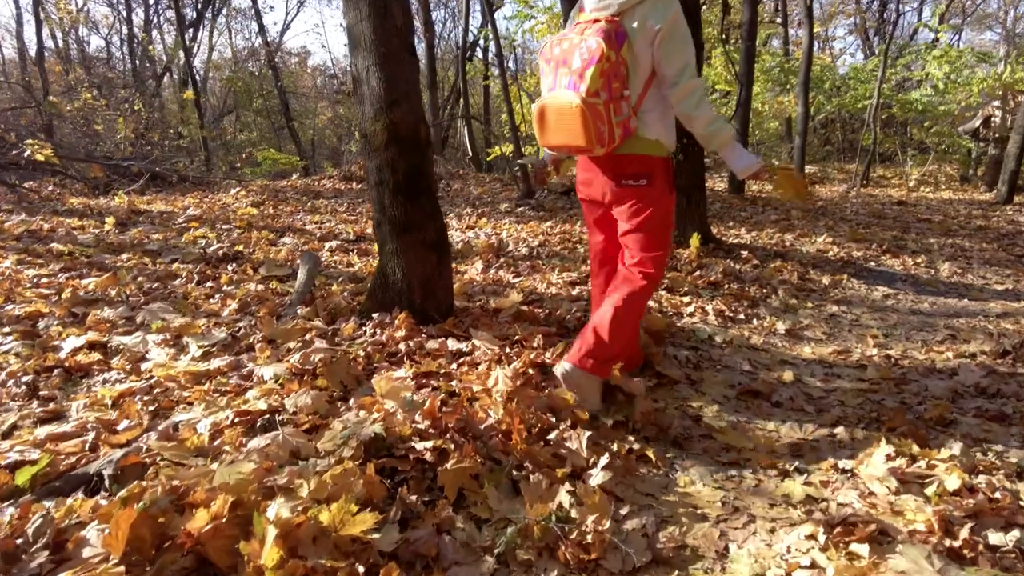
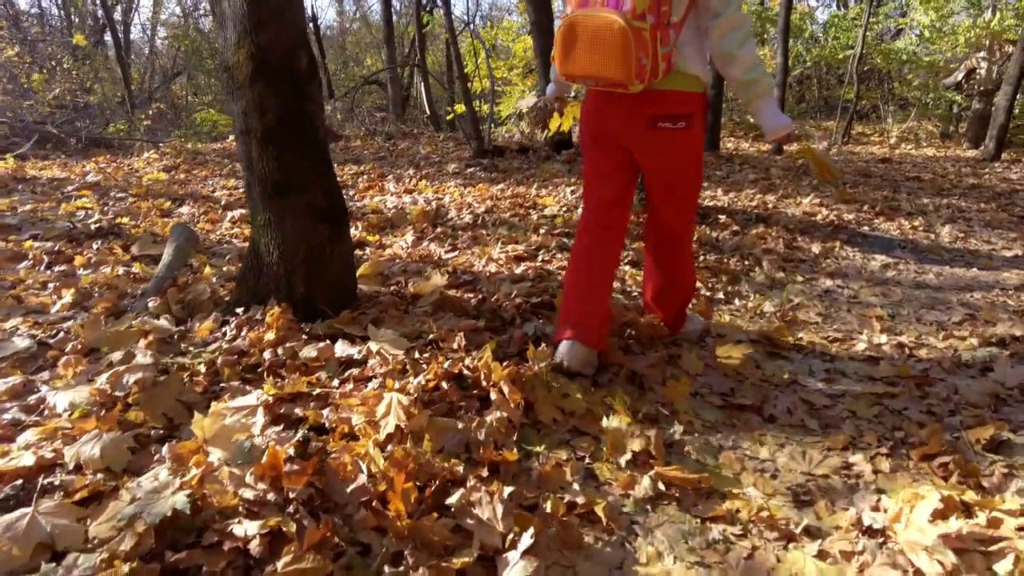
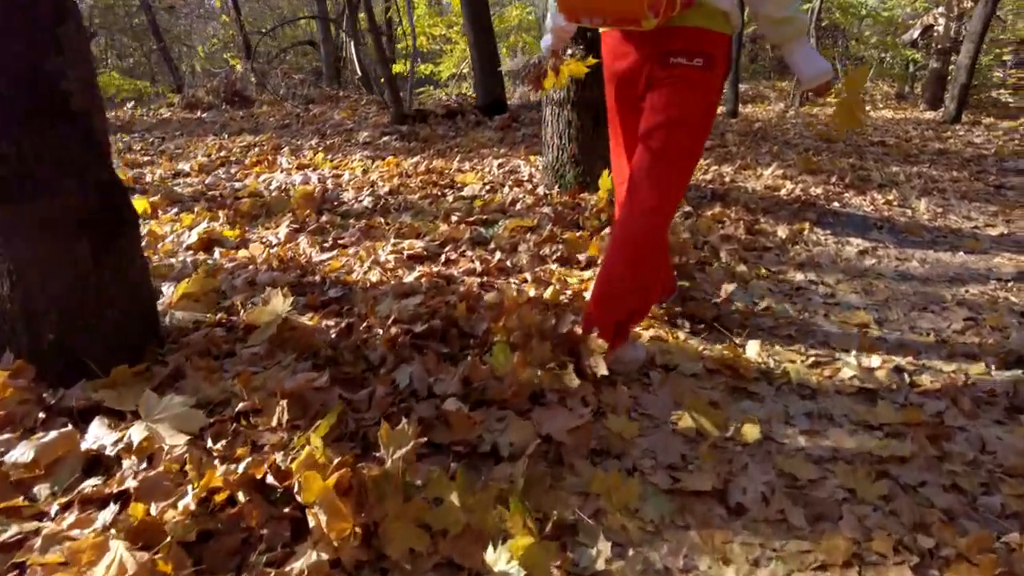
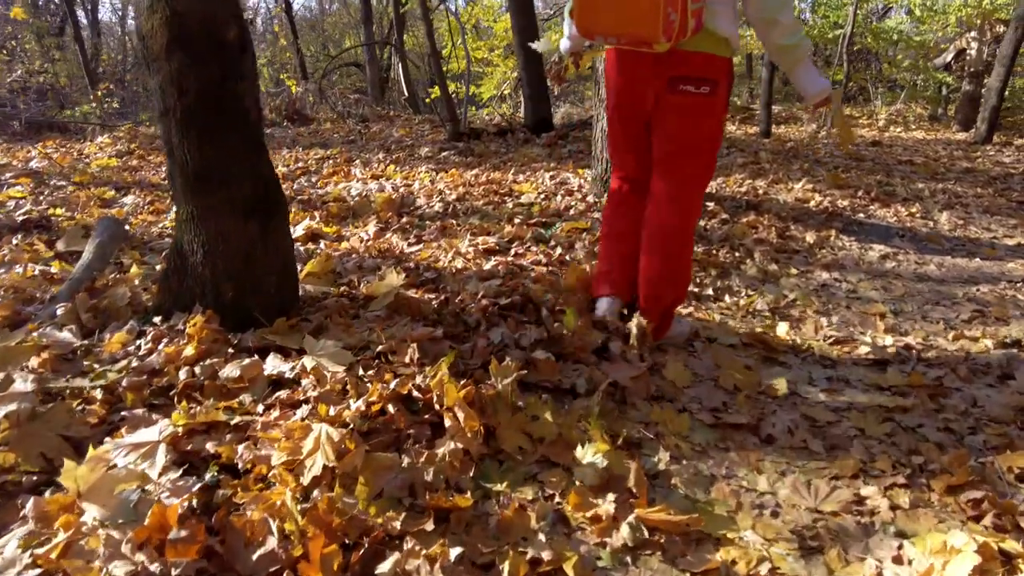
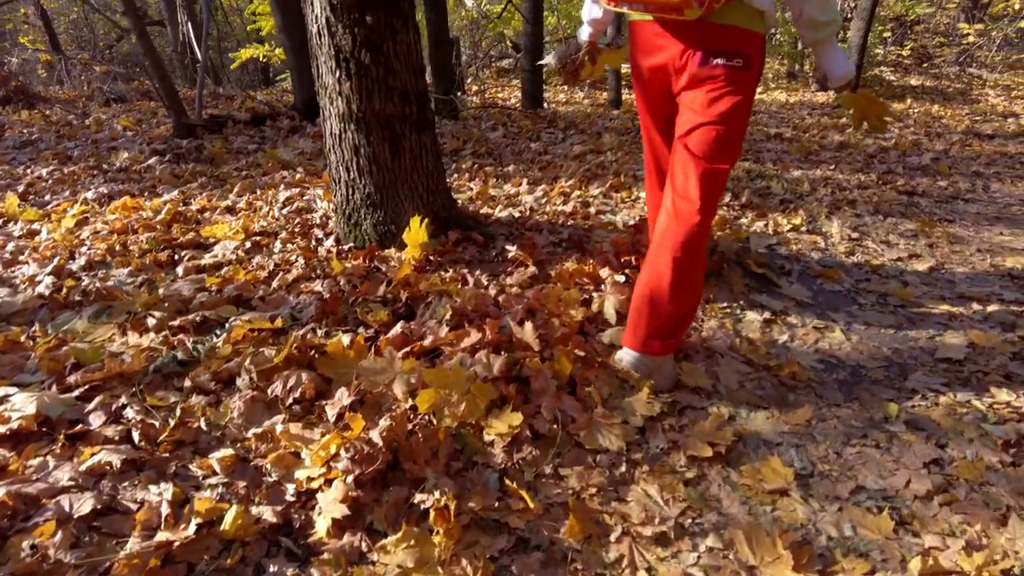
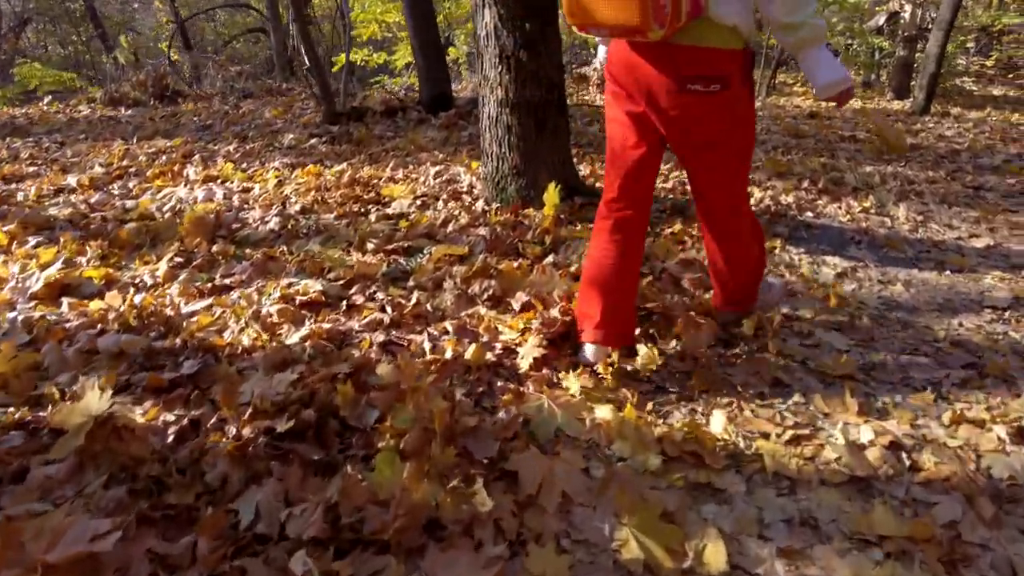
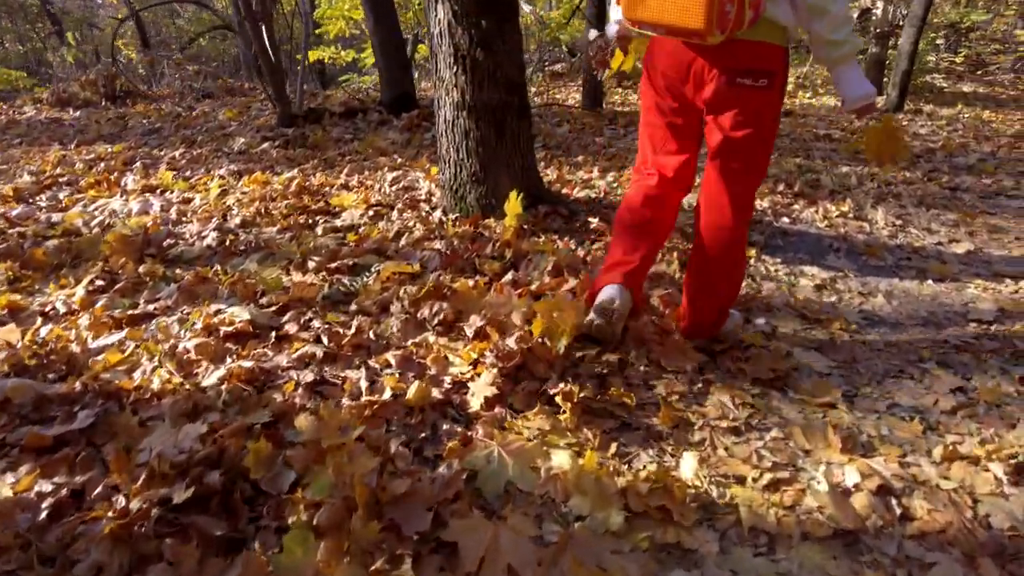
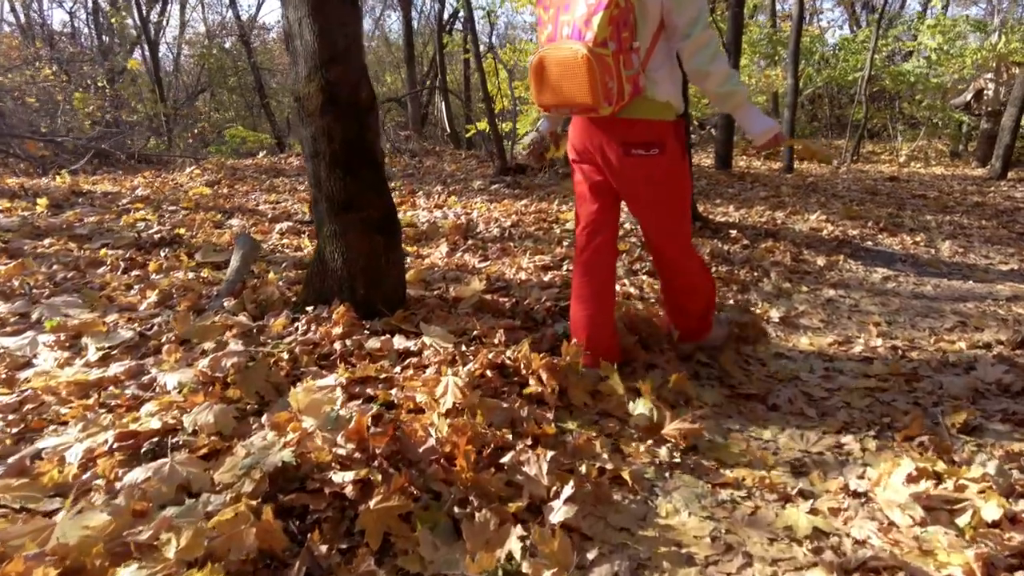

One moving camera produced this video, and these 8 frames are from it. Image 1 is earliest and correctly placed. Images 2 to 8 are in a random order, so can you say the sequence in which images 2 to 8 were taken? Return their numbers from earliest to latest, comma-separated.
8, 2, 4, 3, 6, 7, 5
